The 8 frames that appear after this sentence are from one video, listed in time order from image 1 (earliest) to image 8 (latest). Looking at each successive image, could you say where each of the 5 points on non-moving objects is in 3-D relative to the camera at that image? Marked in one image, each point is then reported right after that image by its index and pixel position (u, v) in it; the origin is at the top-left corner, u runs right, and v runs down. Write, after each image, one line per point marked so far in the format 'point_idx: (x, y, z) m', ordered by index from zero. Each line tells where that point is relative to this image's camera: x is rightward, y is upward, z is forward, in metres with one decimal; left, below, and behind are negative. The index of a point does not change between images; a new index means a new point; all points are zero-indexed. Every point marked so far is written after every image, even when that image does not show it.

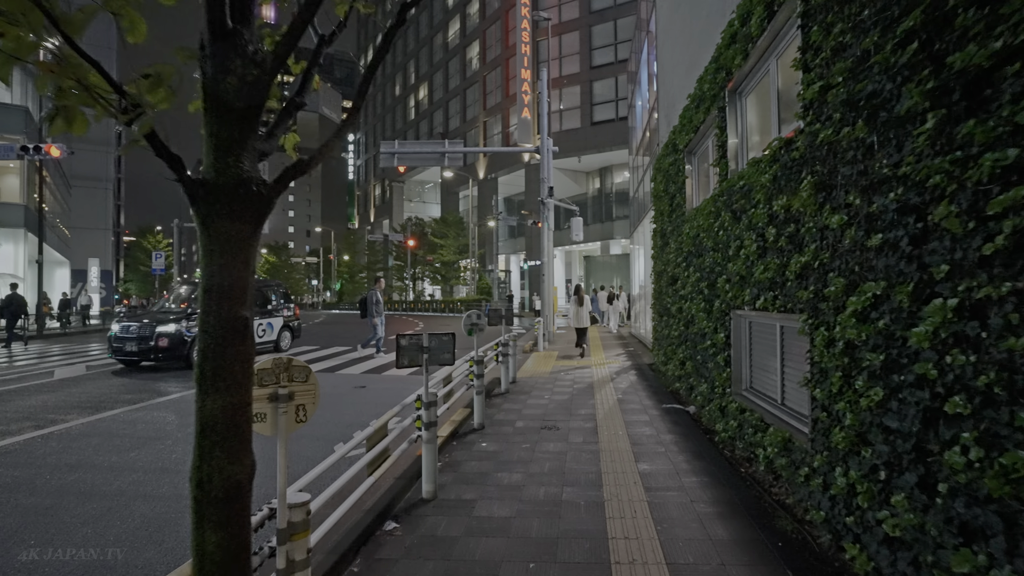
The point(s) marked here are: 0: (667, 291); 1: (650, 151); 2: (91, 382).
0: (+2.2, 0.0, +8.4) m
1: (+4.4, +4.3, +18.4) m
2: (-6.6, -1.5, +9.1) m
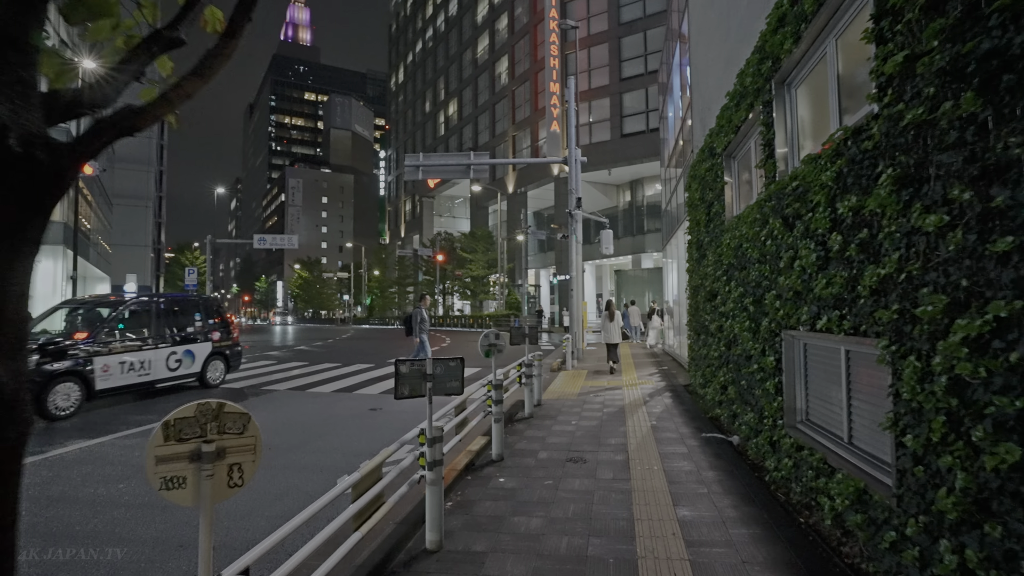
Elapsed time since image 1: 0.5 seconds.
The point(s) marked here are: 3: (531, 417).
0: (+2.6, -0.3, +7.7) m
1: (+5.2, +3.8, +17.8) m
2: (-6.2, -1.7, +8.8) m
3: (+0.3, -1.7, +7.4) m
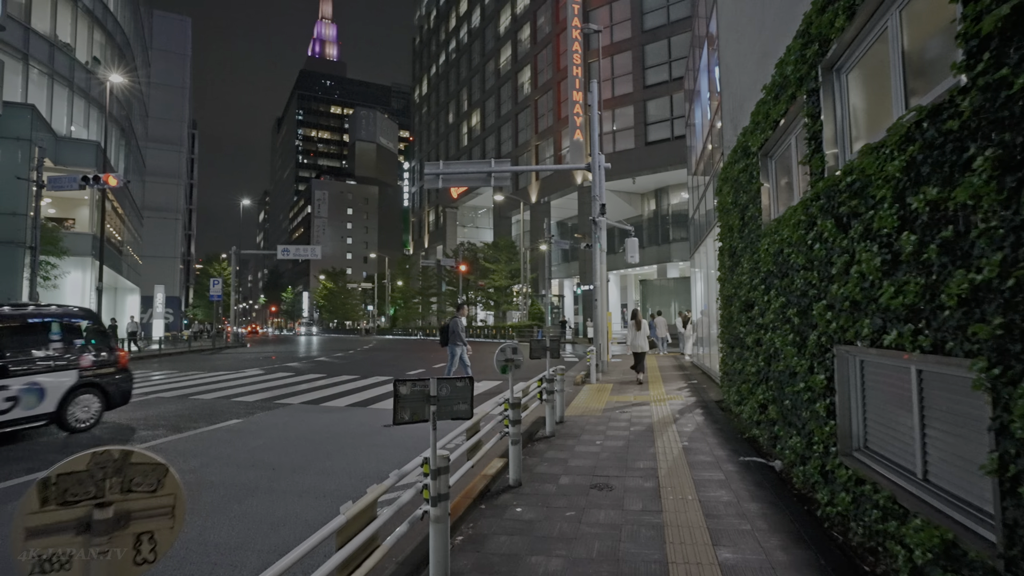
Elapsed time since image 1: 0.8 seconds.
0: (+2.8, -0.4, +7.2) m
1: (+5.9, +3.6, +17.2) m
2: (-5.9, -1.9, +8.6) m
3: (+0.5, -1.8, +7.0) m
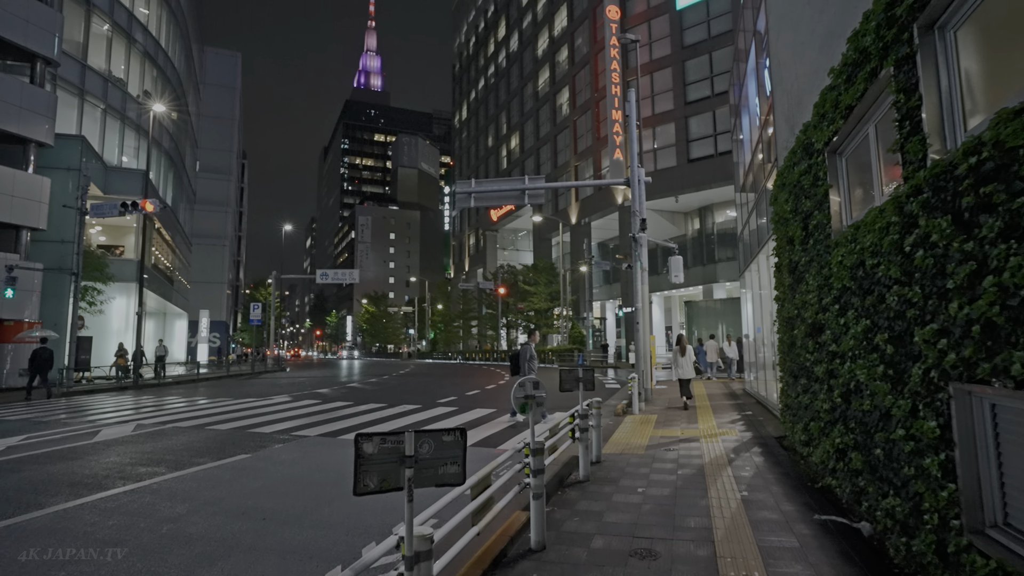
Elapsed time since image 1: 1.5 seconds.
0: (+3.1, -0.6, +6.2) m
1: (+6.9, +3.0, +16.1) m
2: (-5.5, -2.2, +8.2) m
3: (+0.8, -2.0, +6.1) m
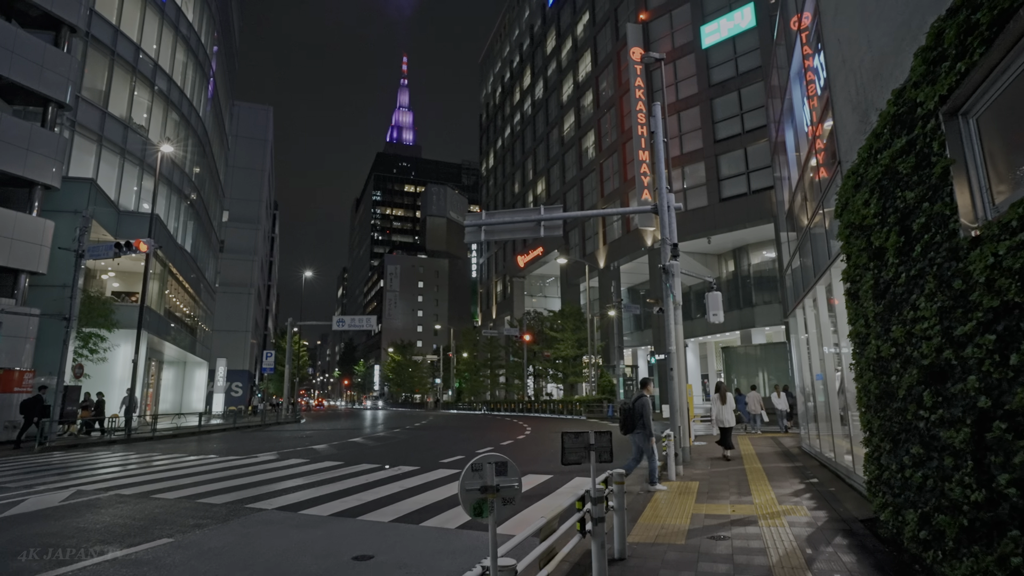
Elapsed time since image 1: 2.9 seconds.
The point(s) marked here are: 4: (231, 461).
0: (+3.0, -0.8, +4.3) m
1: (+7.2, +2.0, +14.2) m
2: (-5.5, -2.7, +6.6) m
3: (+0.7, -2.2, +4.2) m
4: (-6.6, -4.0, +13.5) m
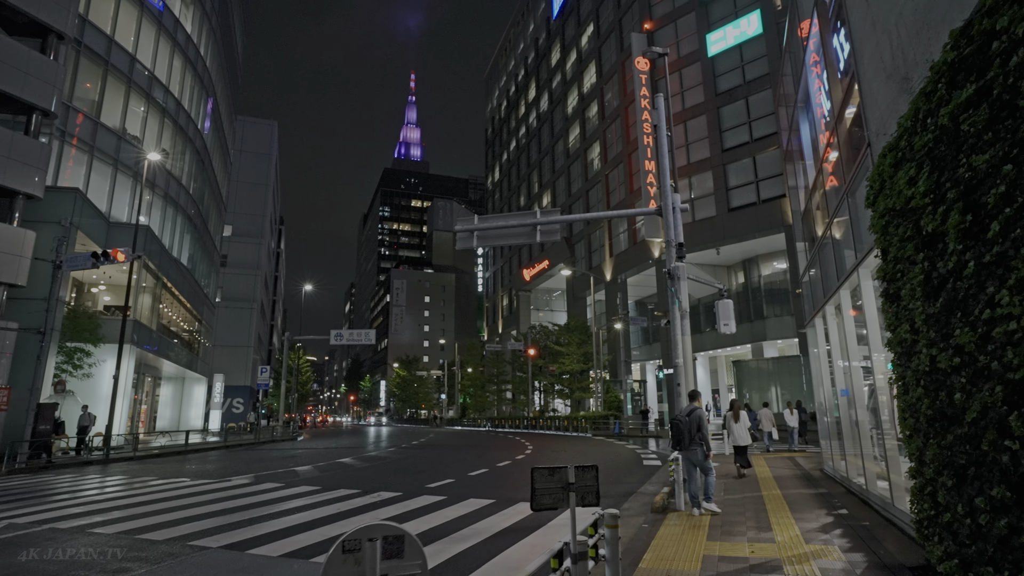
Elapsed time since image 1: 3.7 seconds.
0: (+2.7, -0.7, +3.3) m
1: (+7.1, +1.8, +13.2) m
2: (-5.7, -2.7, +5.6) m
3: (+0.4, -2.2, +3.2) m
4: (-6.7, -4.3, +12.6) m
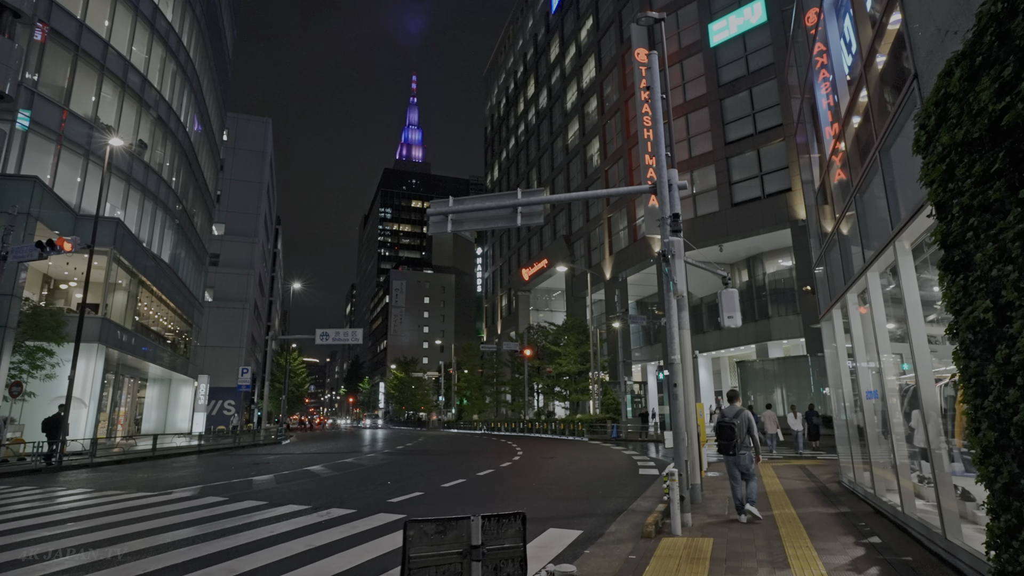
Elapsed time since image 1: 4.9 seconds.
0: (+2.2, -0.5, +1.9) m
1: (+6.7, +2.0, +11.8) m
2: (-6.1, -2.5, +4.3) m
3: (-0.1, -1.9, +1.8) m
4: (-7.1, -4.1, +11.2) m
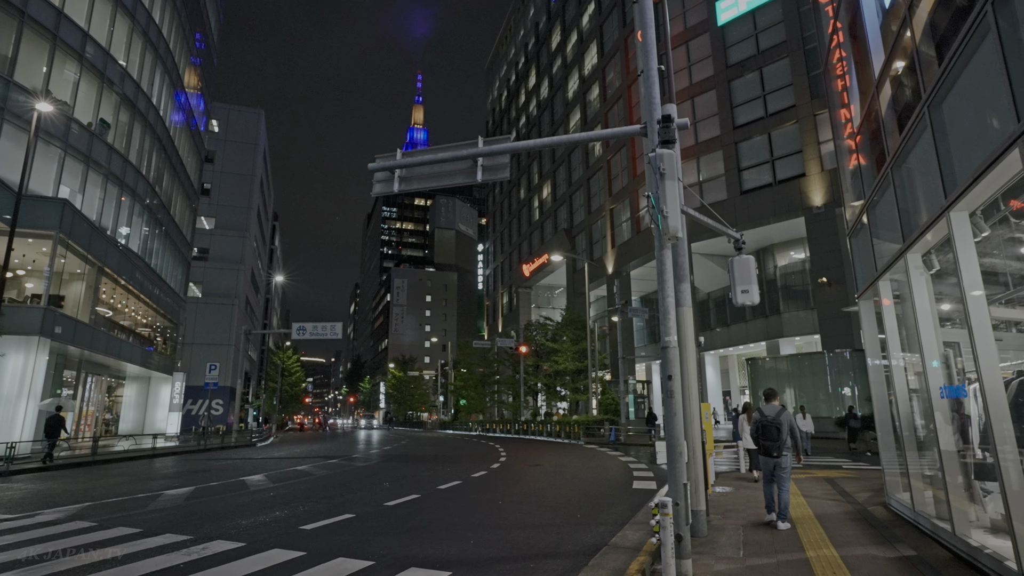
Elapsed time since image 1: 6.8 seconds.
0: (+1.5, 0.0, -0.4) m
1: (+6.0, +2.5, +9.5) m
2: (-6.9, -2.0, +2.1) m
3: (-0.8, -1.5, -0.4) m
4: (-7.7, -3.6, +9.1) m
